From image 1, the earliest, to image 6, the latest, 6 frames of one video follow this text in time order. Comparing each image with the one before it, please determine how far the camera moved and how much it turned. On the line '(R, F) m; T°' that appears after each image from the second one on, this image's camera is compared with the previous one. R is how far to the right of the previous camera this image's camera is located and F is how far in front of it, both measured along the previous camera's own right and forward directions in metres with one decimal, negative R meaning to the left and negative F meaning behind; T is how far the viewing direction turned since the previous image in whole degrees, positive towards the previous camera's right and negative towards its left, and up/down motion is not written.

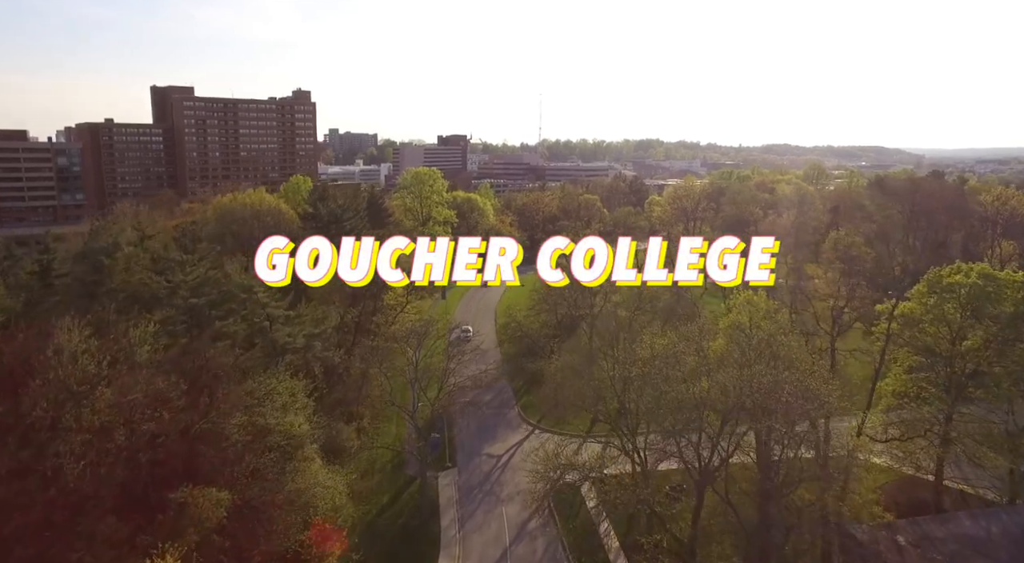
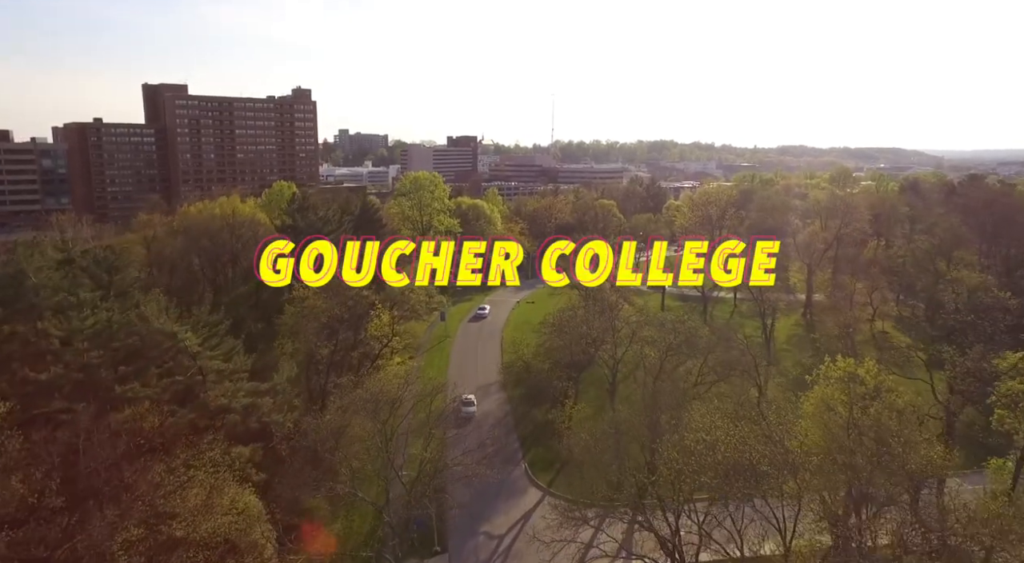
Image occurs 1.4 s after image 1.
(+0.3, +6.9) m; -1°
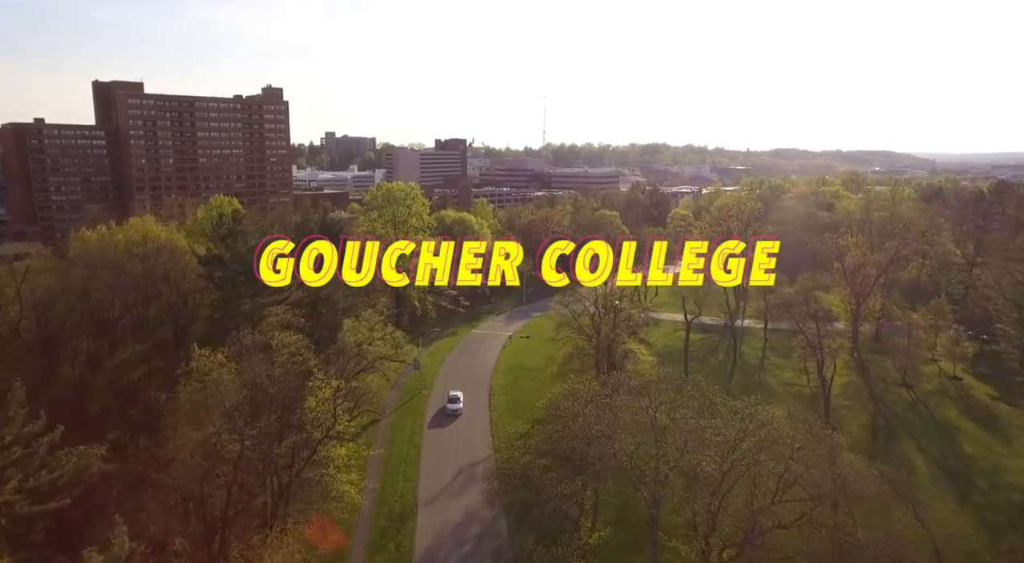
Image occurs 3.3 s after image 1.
(0.0, +10.7) m; +1°
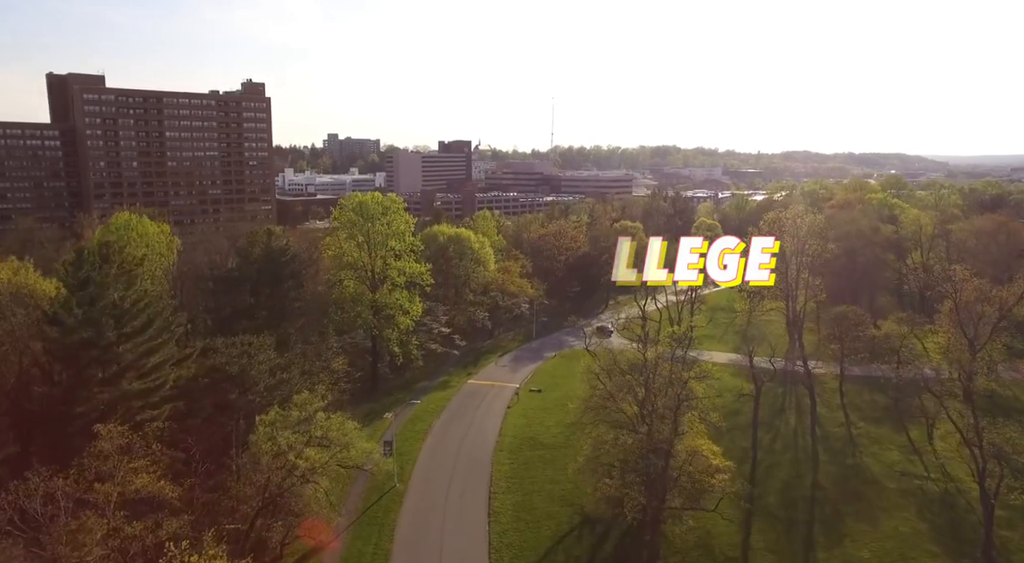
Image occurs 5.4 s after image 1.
(-0.1, +12.5) m; -1°
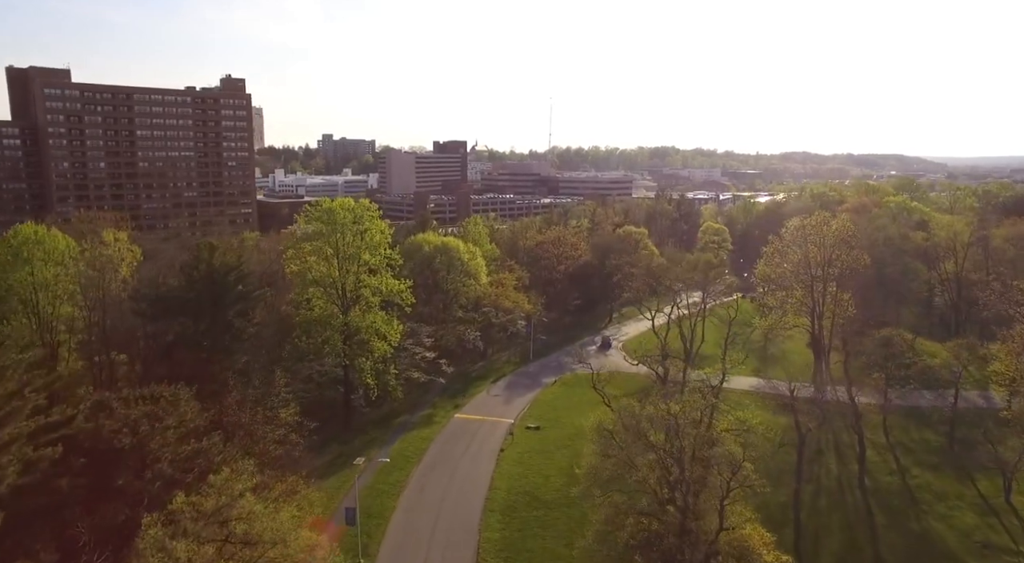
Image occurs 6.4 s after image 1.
(+0.2, +6.3) m; 0°
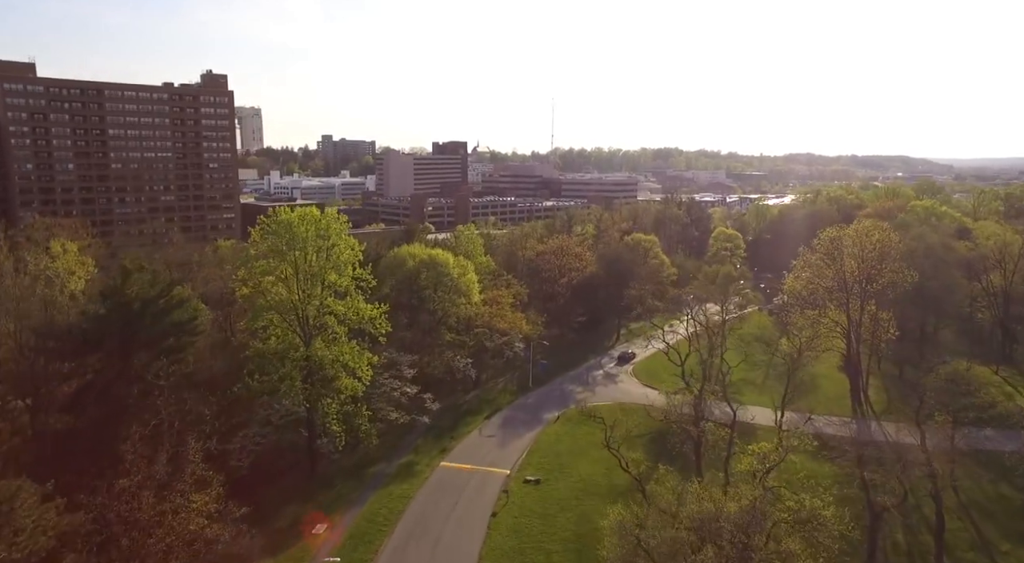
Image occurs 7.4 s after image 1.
(+0.3, +6.4) m; 0°
